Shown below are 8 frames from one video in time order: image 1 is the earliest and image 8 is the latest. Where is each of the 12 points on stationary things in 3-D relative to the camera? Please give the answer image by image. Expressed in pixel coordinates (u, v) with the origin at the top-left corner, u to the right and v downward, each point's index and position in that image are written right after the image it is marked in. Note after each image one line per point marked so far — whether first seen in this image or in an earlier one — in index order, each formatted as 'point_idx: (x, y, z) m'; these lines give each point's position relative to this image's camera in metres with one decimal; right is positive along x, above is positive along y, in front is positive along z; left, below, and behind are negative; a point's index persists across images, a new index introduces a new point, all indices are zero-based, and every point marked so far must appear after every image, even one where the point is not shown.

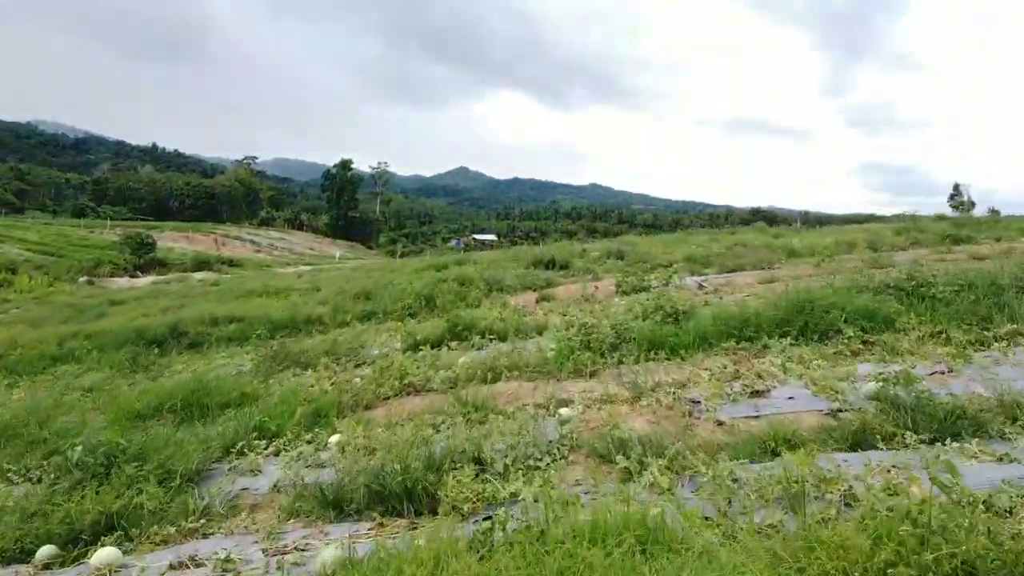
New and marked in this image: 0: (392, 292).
0: (-1.7, -0.1, +11.2) m
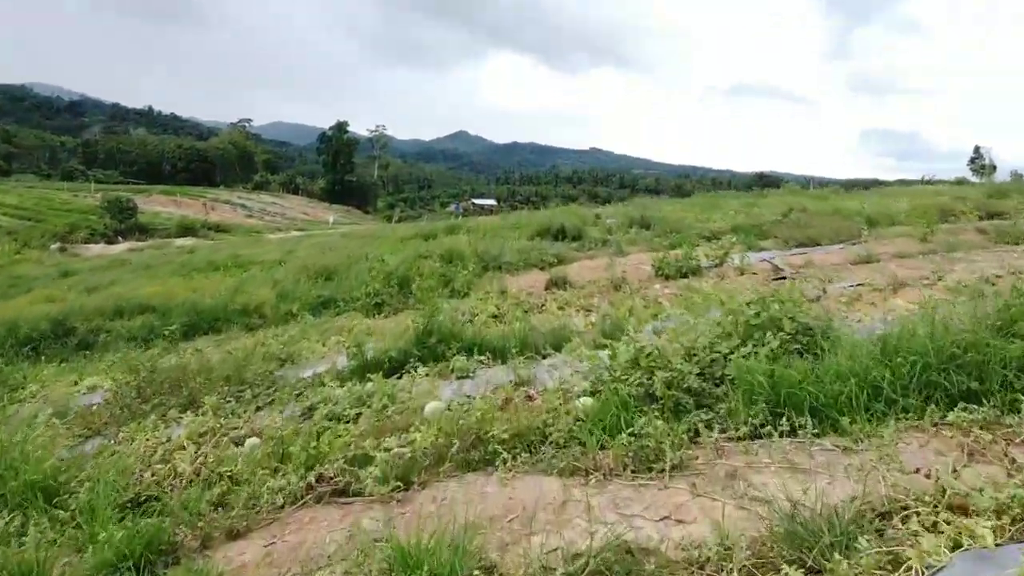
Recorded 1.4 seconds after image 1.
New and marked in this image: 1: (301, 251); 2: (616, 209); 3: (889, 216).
0: (-1.7, +0.2, +8.8) m
1: (-4.7, +0.8, +18.0) m
2: (+2.0, +1.4, +15.3) m
3: (+4.4, +0.8, +9.4) m
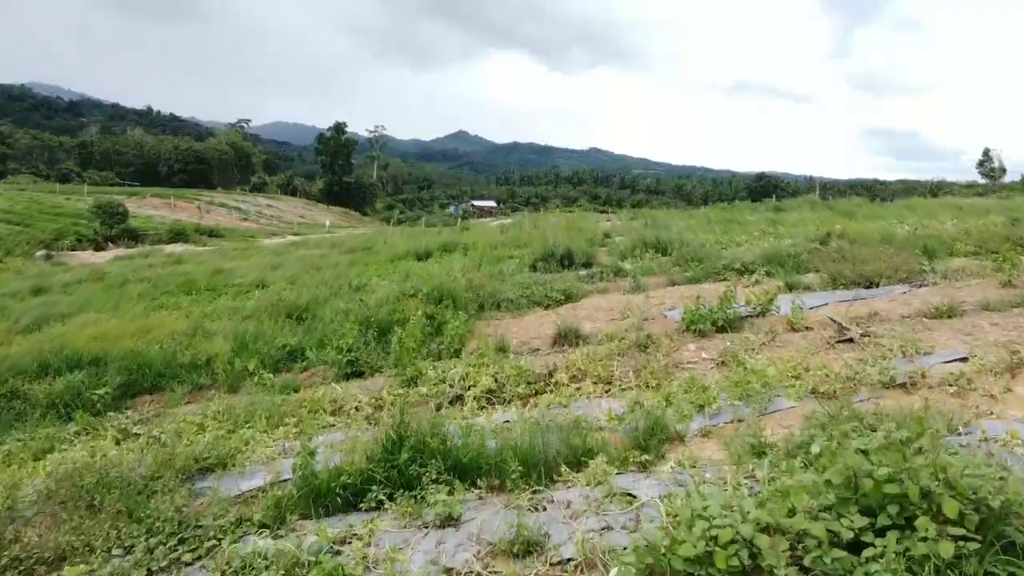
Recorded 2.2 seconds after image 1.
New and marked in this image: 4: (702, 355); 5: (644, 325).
0: (-1.7, -0.2, +7.6) m
1: (-4.7, +0.4, +16.8) m
2: (+2.0, +1.0, +14.1) m
3: (+4.4, +0.4, +8.2) m
4: (+1.2, -0.4, +5.0) m
5: (+1.0, -0.3, +5.9) m
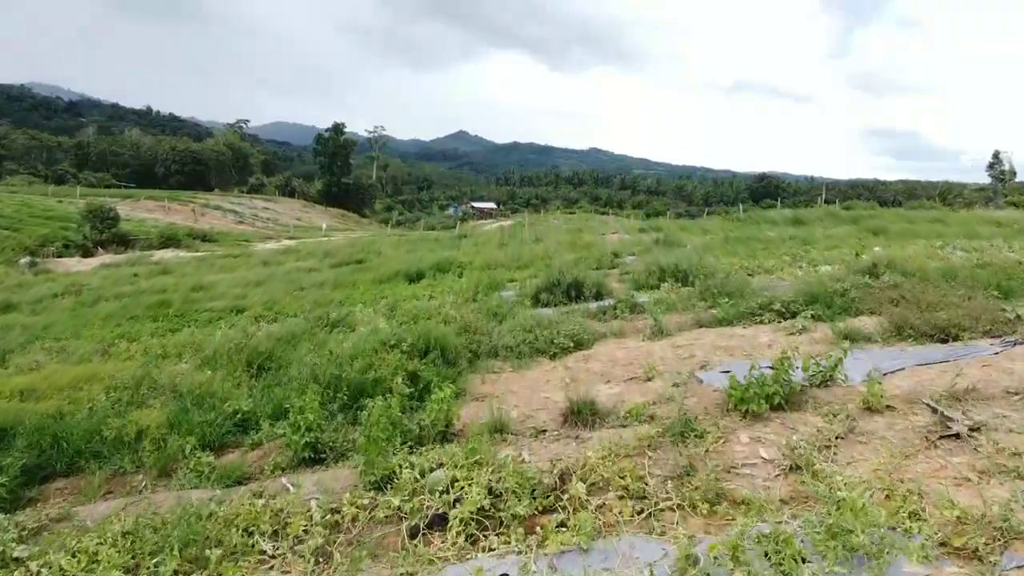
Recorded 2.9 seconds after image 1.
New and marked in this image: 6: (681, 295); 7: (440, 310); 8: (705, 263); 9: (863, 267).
0: (-1.7, -0.6, +6.4) m
1: (-4.7, 0.0, +15.7) m
2: (+2.0, +0.7, +12.9) m
3: (+4.4, +0.1, +7.0) m
4: (+1.2, -0.8, +3.8) m
5: (+1.0, -0.6, +4.7) m
6: (+1.7, -0.1, +8.0) m
7: (-0.7, -0.2, +8.1) m
8: (+2.3, +0.3, +9.4) m
9: (+3.5, +0.2, +8.0) m
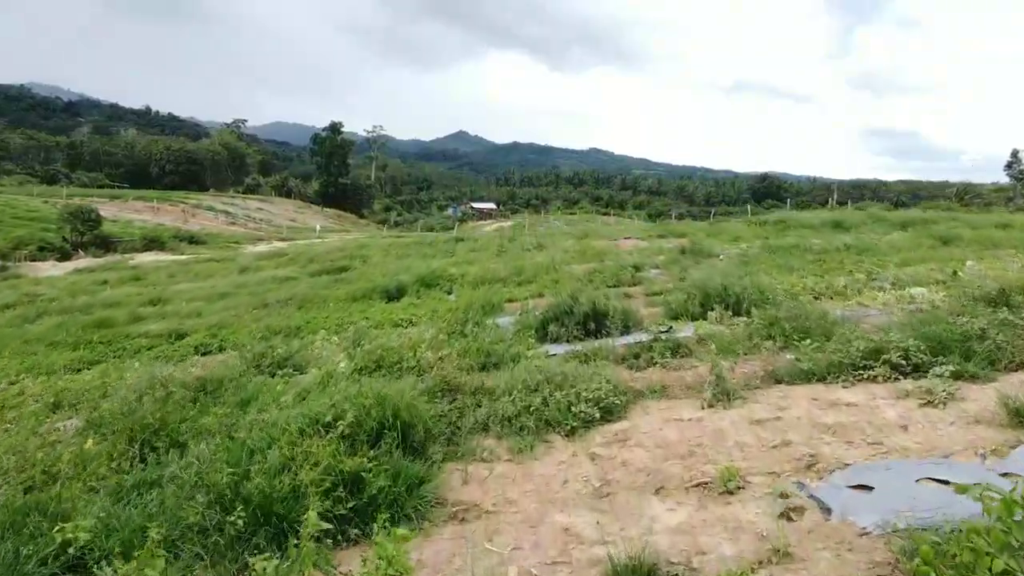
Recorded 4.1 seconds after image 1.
0: (-1.7, -0.8, +4.4) m
1: (-4.7, -0.2, +13.6) m
2: (+2.0, +0.4, +10.9) m
3: (+4.4, -0.2, +5.0) m
4: (+1.2, -1.0, +1.8) m
5: (+1.0, -0.9, +2.7) m
6: (+1.7, -0.3, +6.0) m
7: (-0.7, -0.5, +6.0) m
8: (+2.3, 0.0, +7.4) m
9: (+3.5, 0.0, +5.9) m
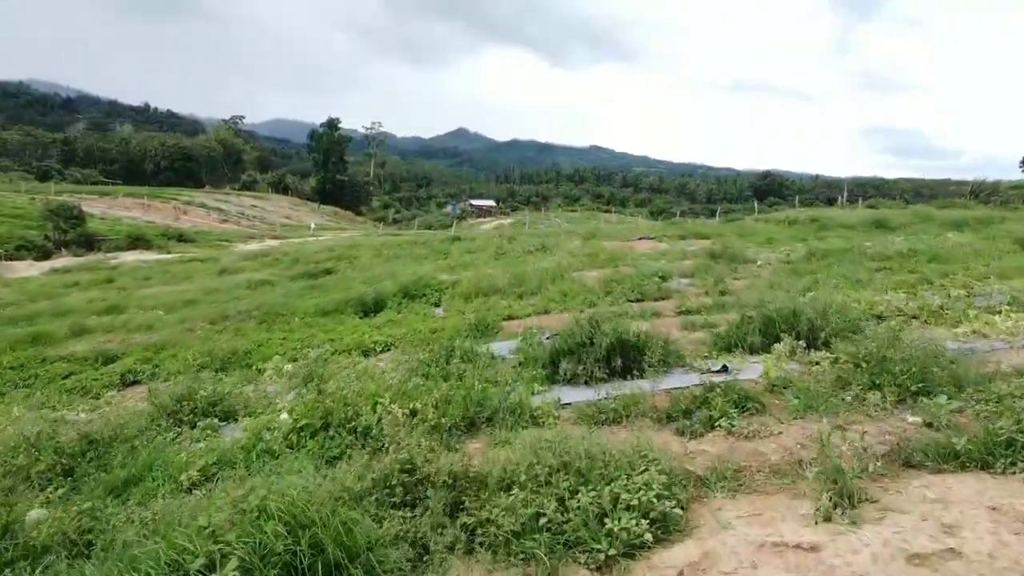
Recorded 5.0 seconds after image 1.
0: (-1.7, -1.0, +2.7) m
1: (-4.7, -0.3, +11.9) m
2: (+2.0, +0.3, +9.2) m
3: (+4.4, -0.3, +3.3) m
4: (+1.2, -1.2, +0.1) m
5: (+1.0, -1.0, +1.0) m
6: (+1.7, -0.5, +4.3) m
7: (-0.7, -0.6, +4.4) m
8: (+2.3, -0.1, +5.7) m
9: (+3.5, -0.2, +4.3) m
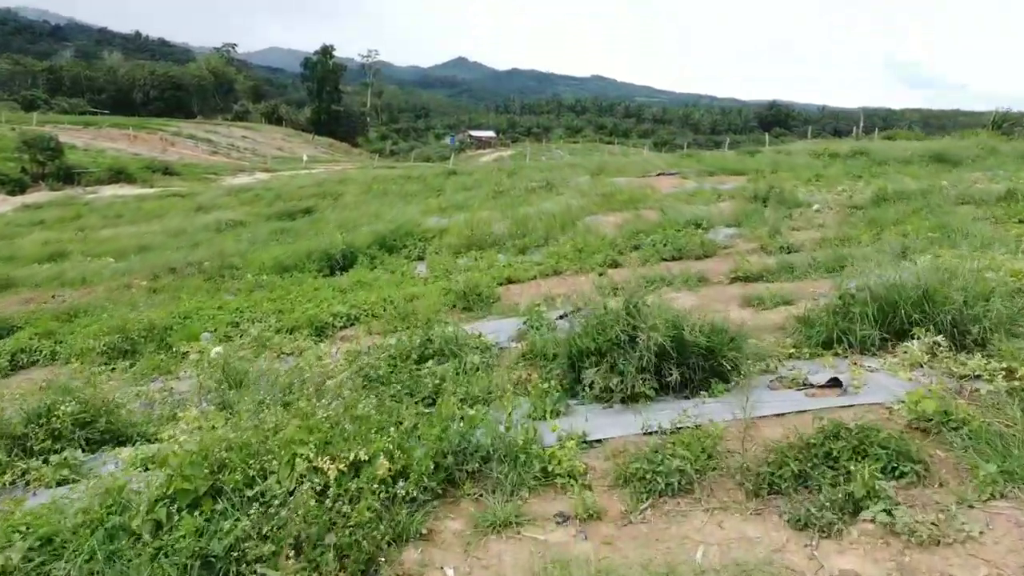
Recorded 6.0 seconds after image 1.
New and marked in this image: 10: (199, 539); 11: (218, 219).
0: (-1.7, -1.0, +1.1) m
1: (-4.7, +0.4, +10.3) m
2: (+2.0, +0.8, +7.5) m
3: (+4.4, -0.3, +1.7) m
4: (+1.2, -1.5, -1.5) m
5: (+1.0, -1.2, -0.6) m
6: (+1.7, -0.4, +2.7) m
7: (-0.7, -0.5, +2.8) m
8: (+2.3, +0.1, +4.0) m
9: (+3.5, -0.1, +2.6) m
10: (-0.9, -0.7, +2.5) m
11: (-5.8, +1.4, +15.9) m
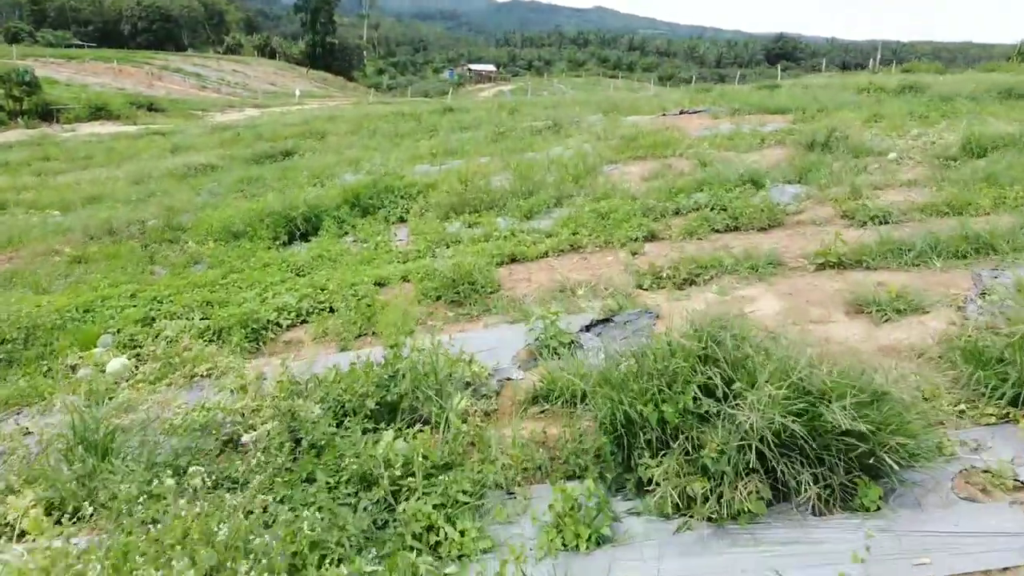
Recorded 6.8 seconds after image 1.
0: (-1.7, -1.3, -0.1) m
1: (-4.6, +0.8, +8.8) m
2: (+2.1, +1.0, +6.0) m
3: (+4.4, -0.5, +0.3) m
4: (+1.2, -1.9, -2.7) m
5: (+1.0, -1.6, -1.8) m
6: (+1.7, -0.5, +1.3) m
7: (-0.7, -0.7, +1.4) m
8: (+2.3, 0.0, +2.7) m
9: (+3.5, -0.3, +1.3) m
10: (-0.9, -0.8, +1.1) m
11: (-5.8, +2.3, +14.4) m
